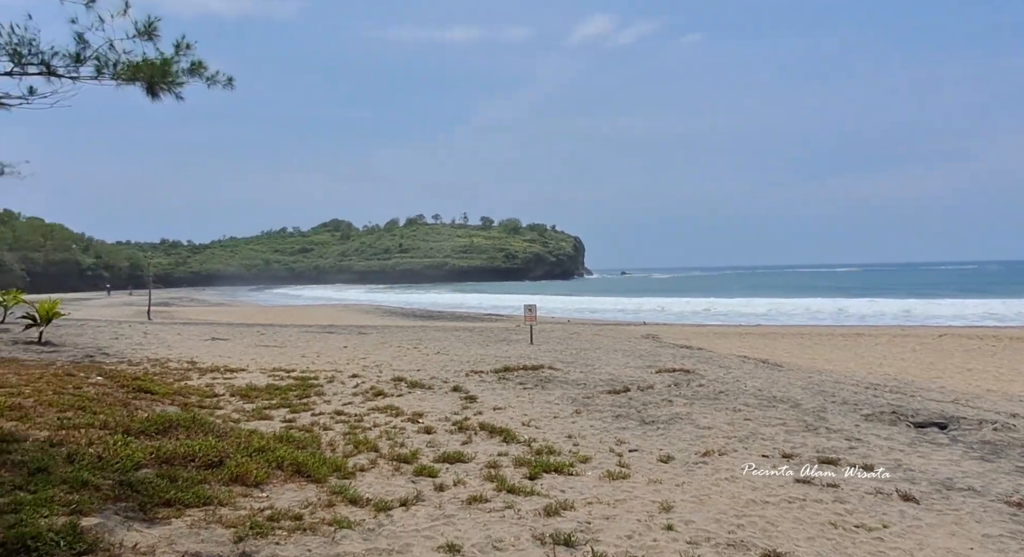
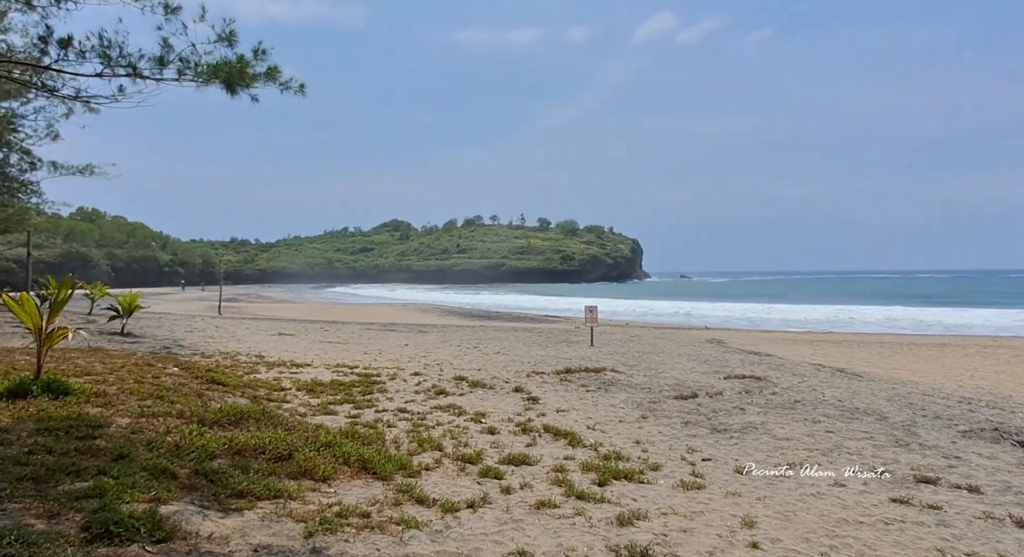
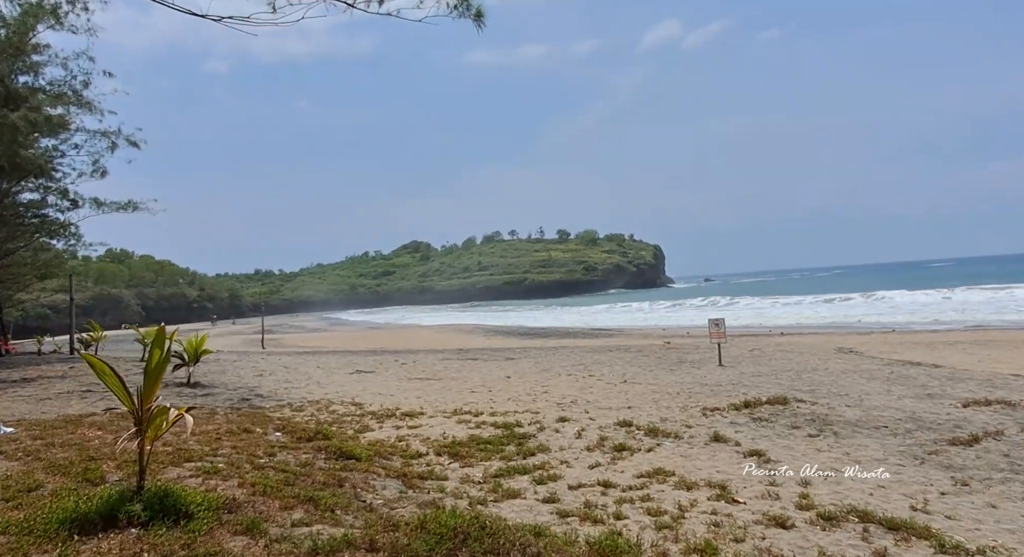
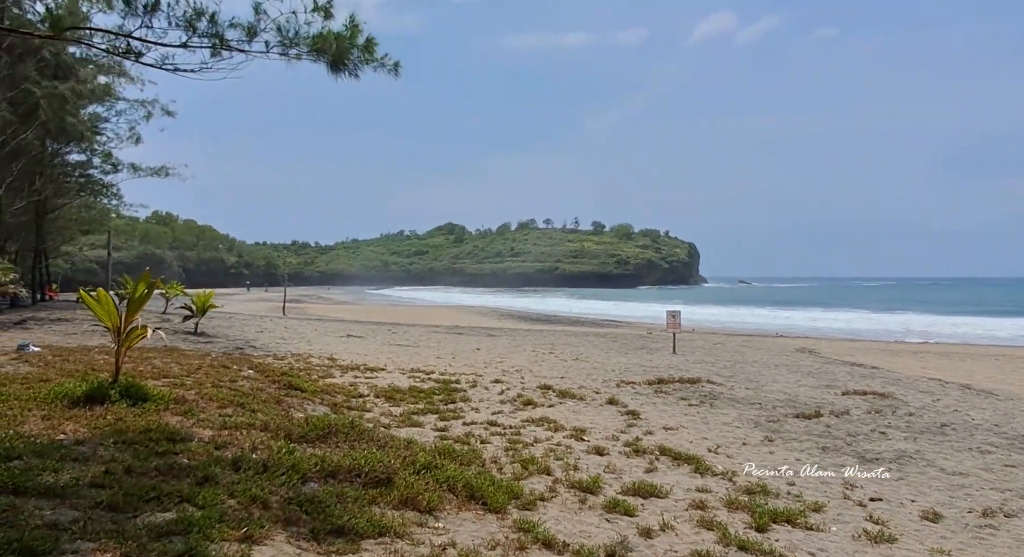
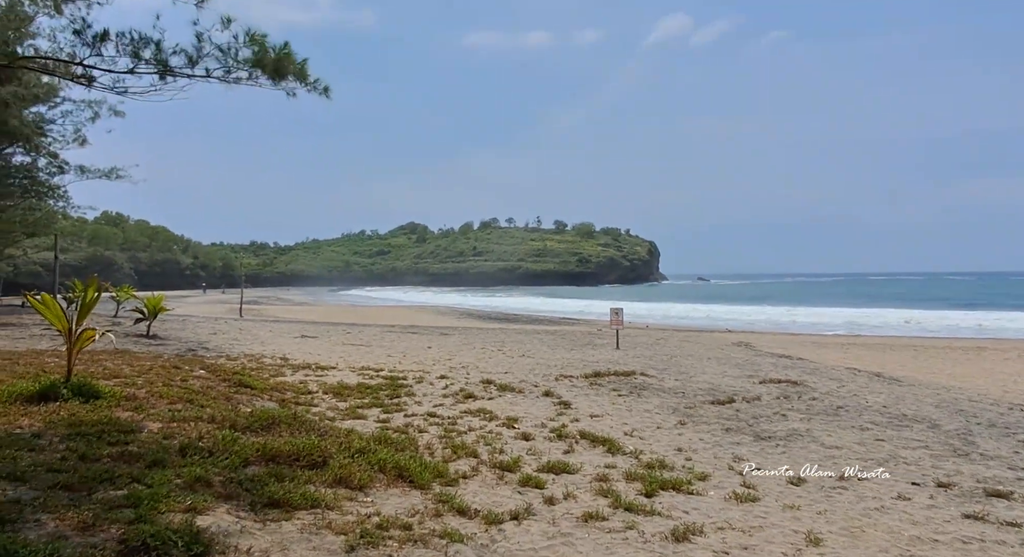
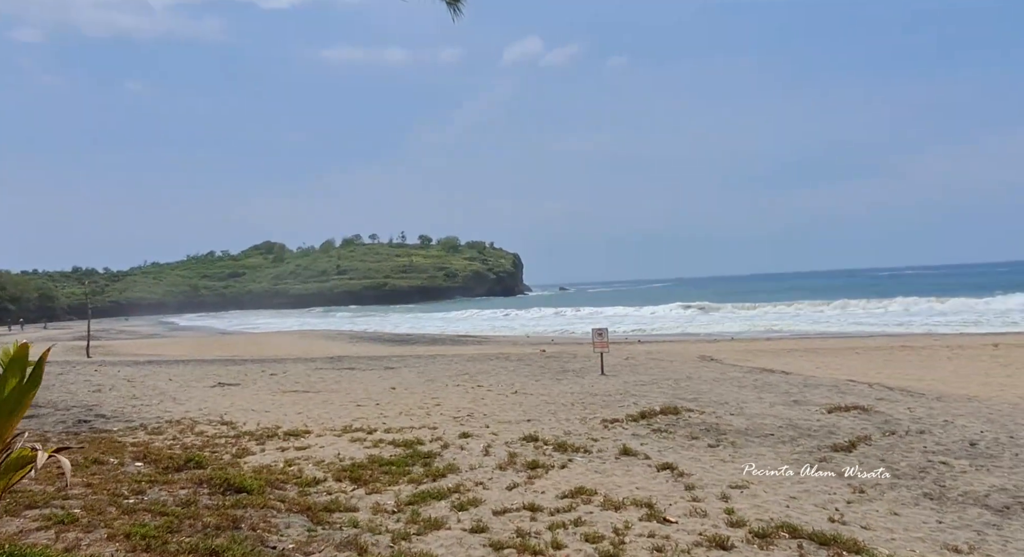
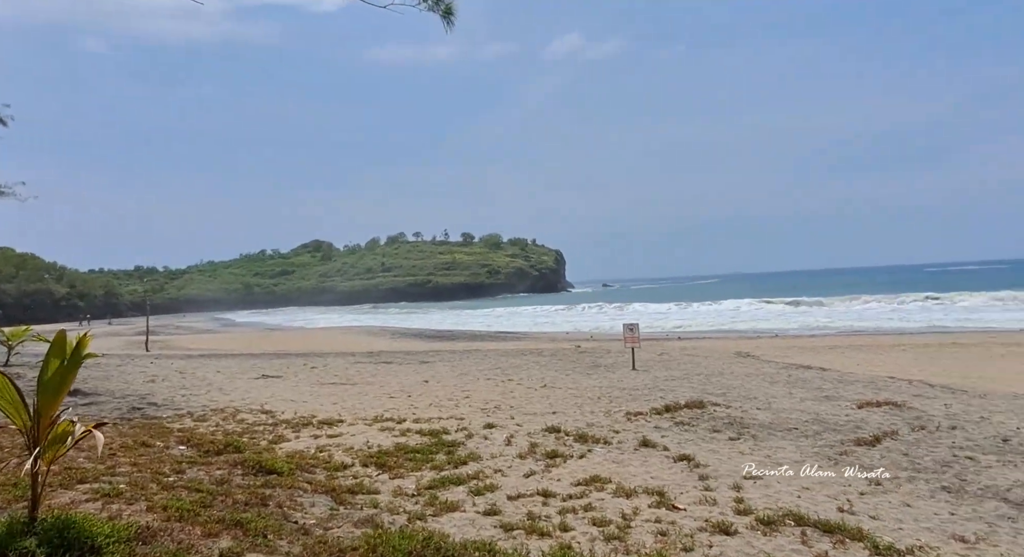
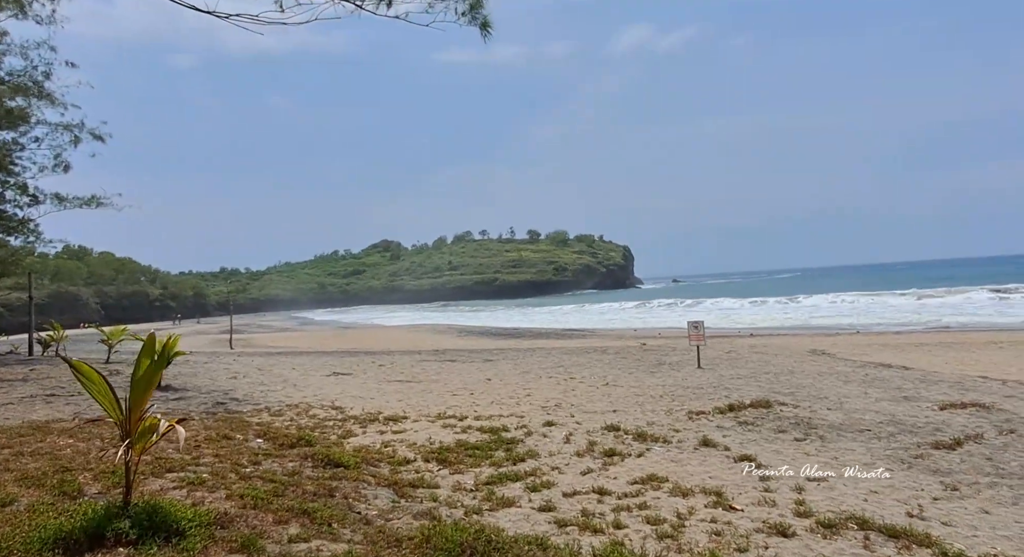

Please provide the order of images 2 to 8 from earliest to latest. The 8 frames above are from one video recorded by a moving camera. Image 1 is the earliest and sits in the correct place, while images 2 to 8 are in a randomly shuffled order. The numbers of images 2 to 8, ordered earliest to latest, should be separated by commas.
2, 5, 4, 3, 8, 7, 6
